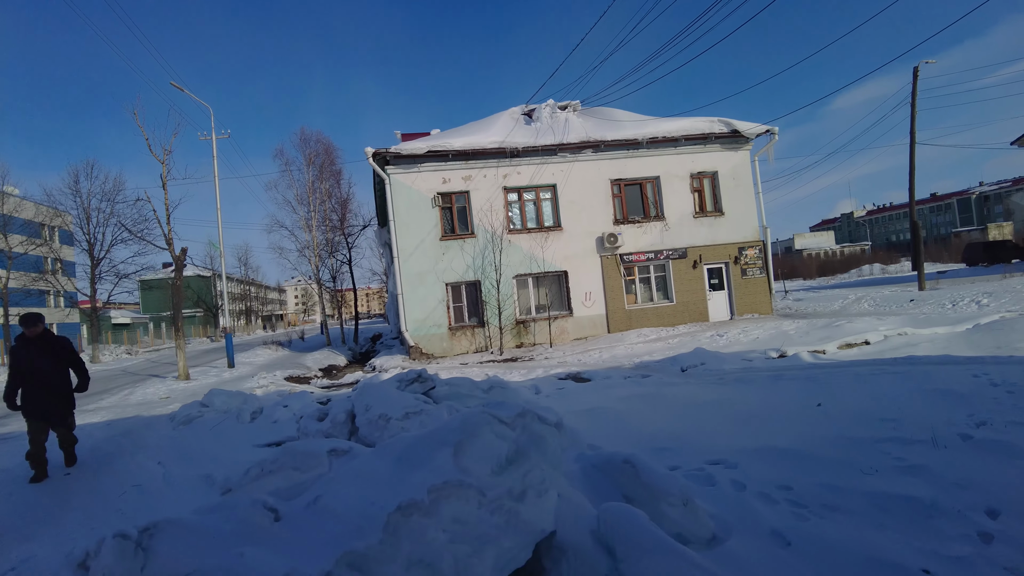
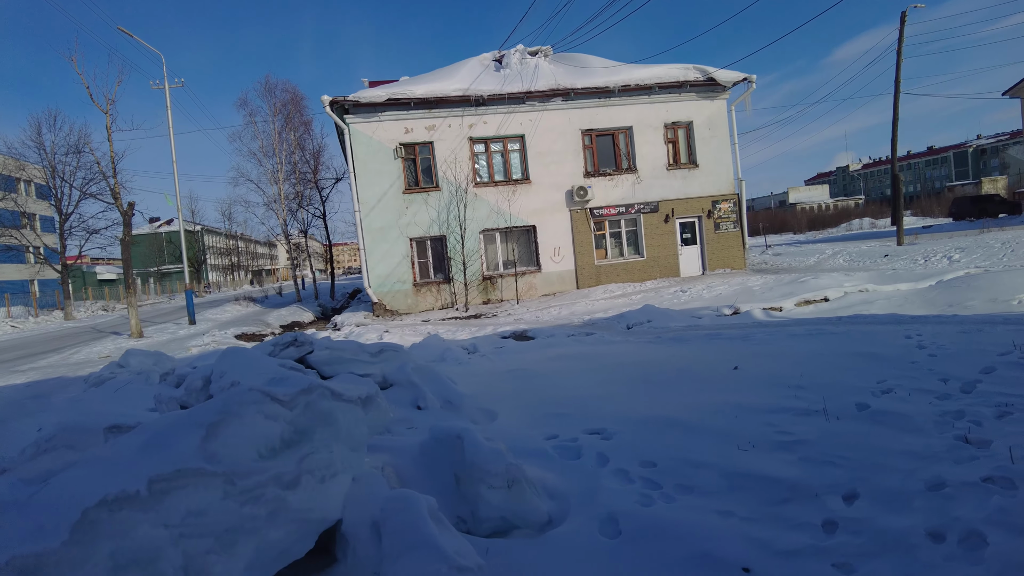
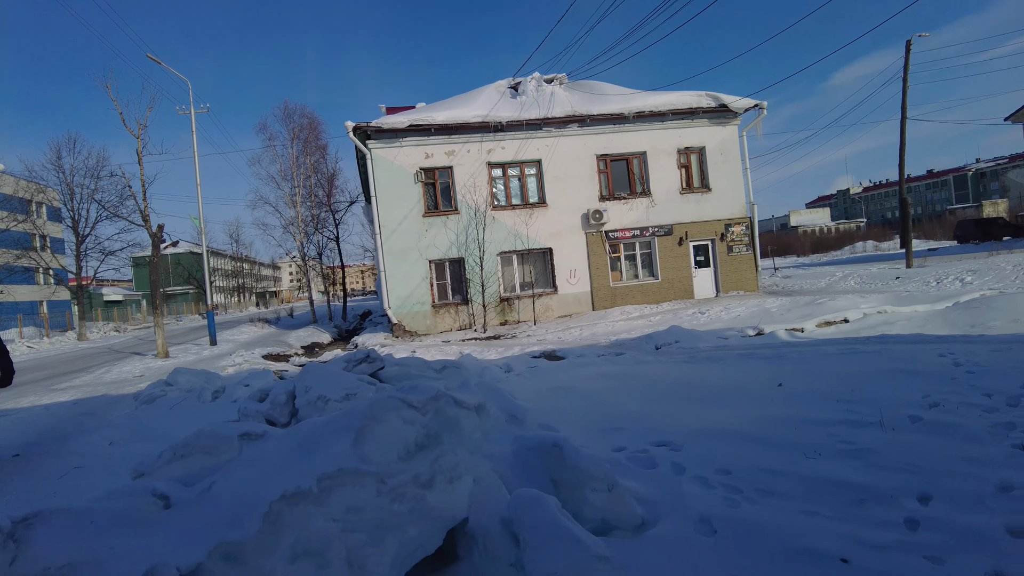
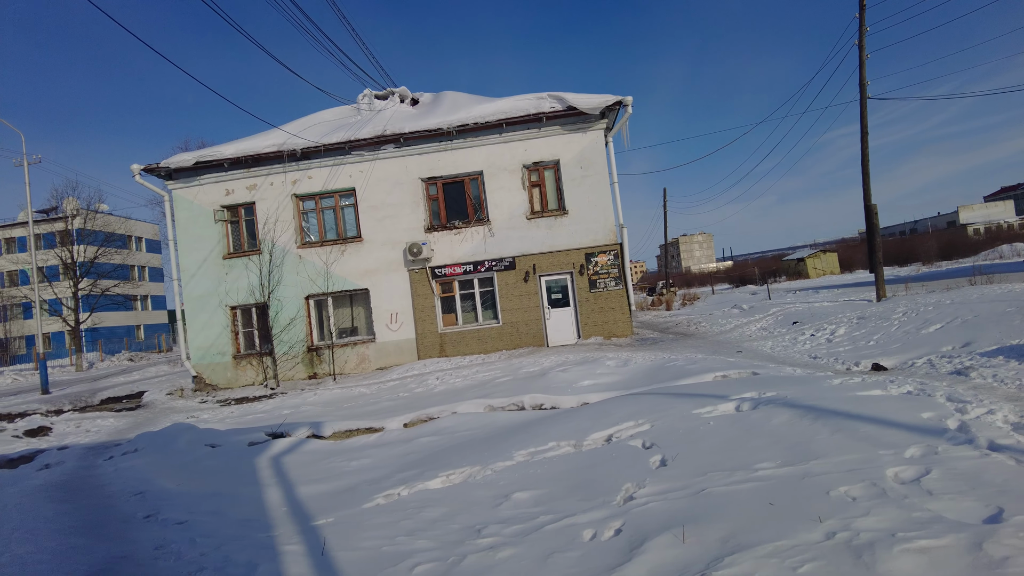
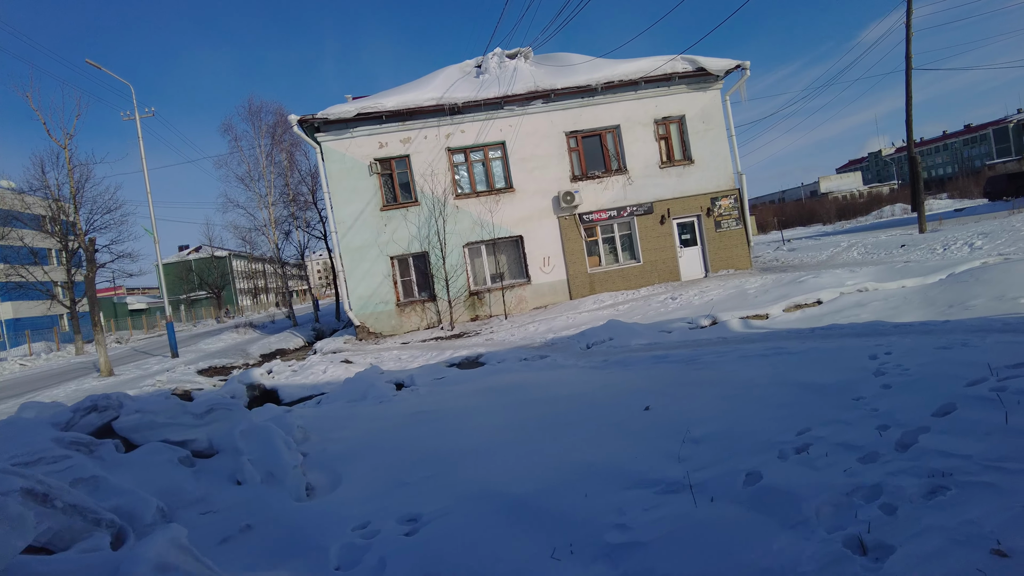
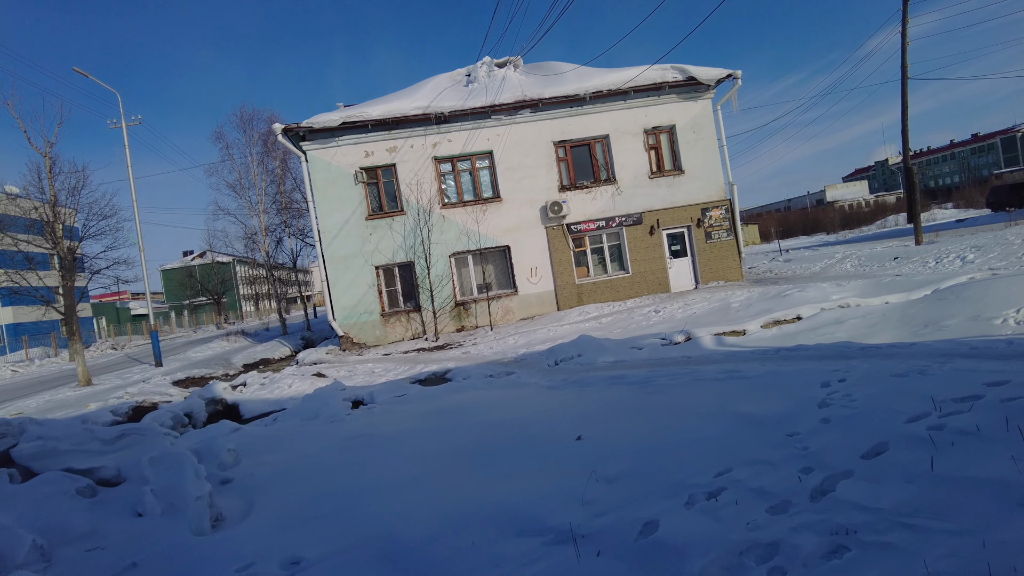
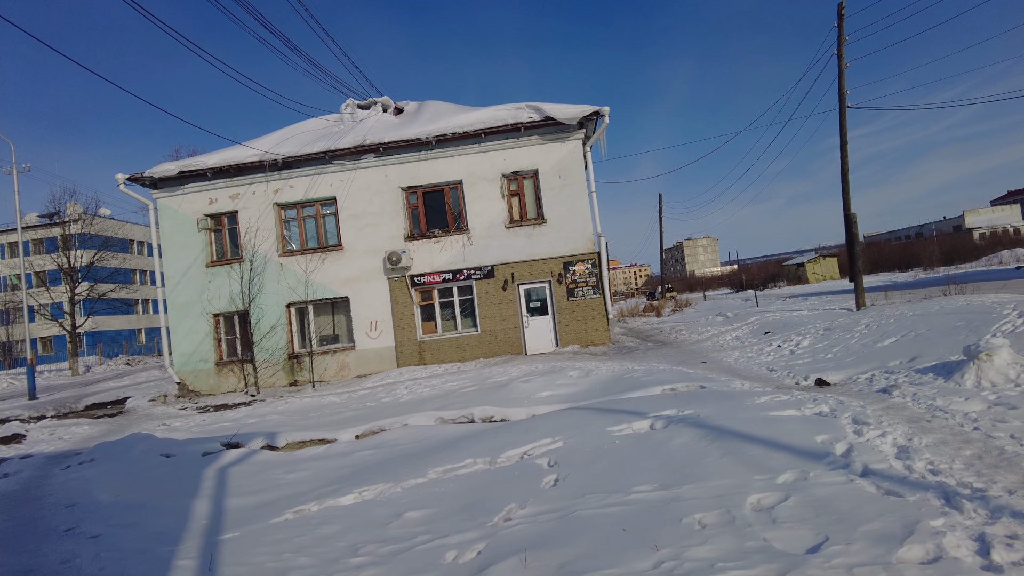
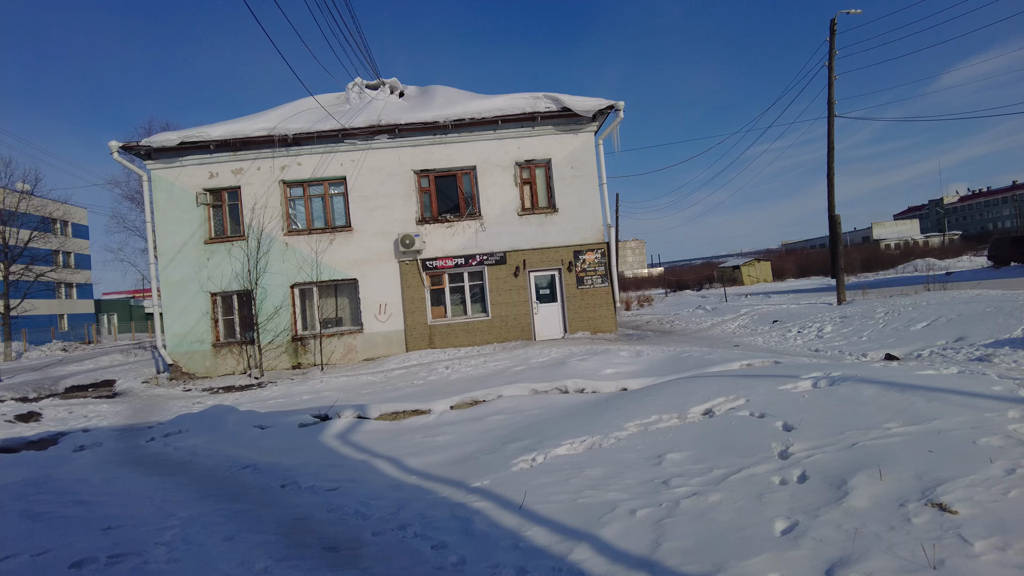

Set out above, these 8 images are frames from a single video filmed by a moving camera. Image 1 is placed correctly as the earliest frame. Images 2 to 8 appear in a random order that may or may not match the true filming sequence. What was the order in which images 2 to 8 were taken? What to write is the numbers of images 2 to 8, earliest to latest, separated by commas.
3, 2, 5, 6, 8, 4, 7
